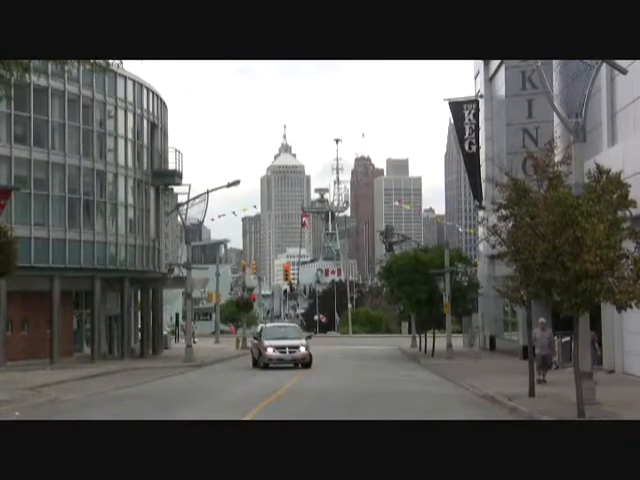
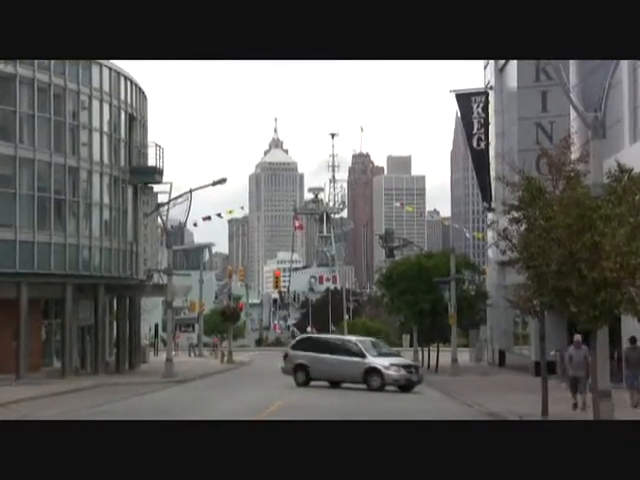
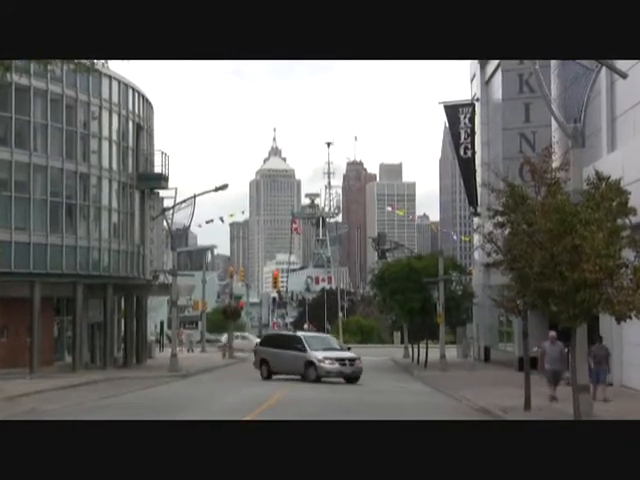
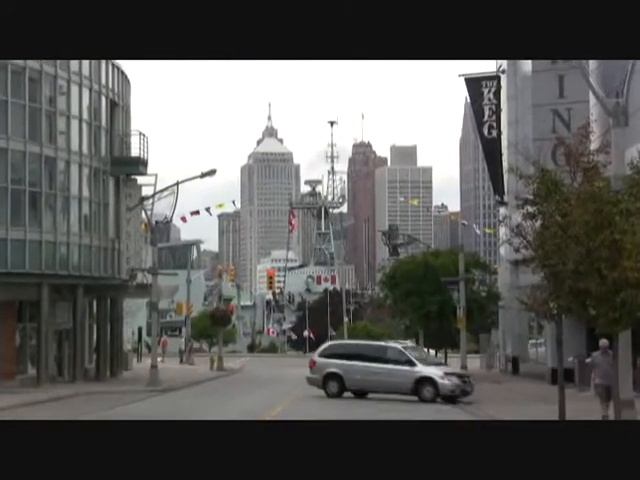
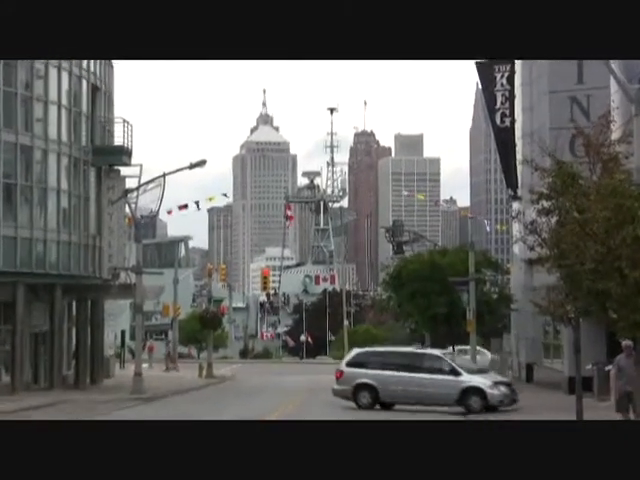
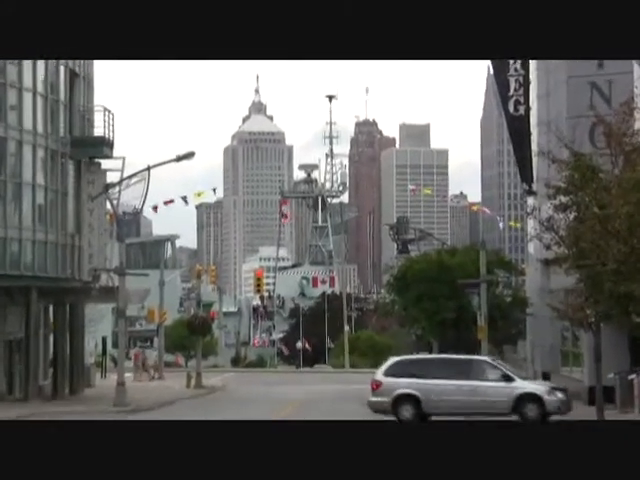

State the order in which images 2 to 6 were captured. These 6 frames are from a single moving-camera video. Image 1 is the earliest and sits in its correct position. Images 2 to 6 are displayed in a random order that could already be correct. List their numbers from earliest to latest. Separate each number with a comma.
3, 2, 4, 5, 6
